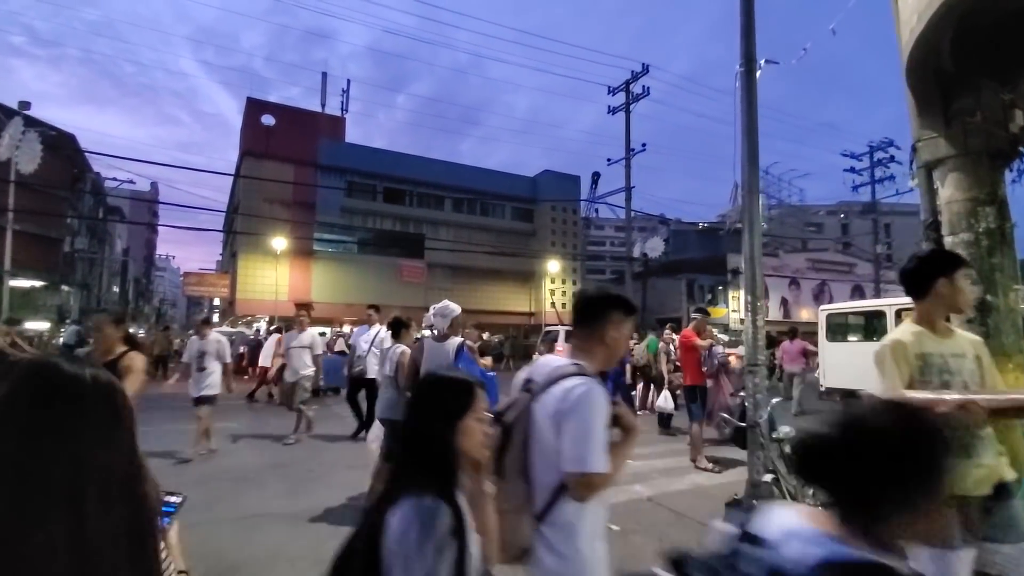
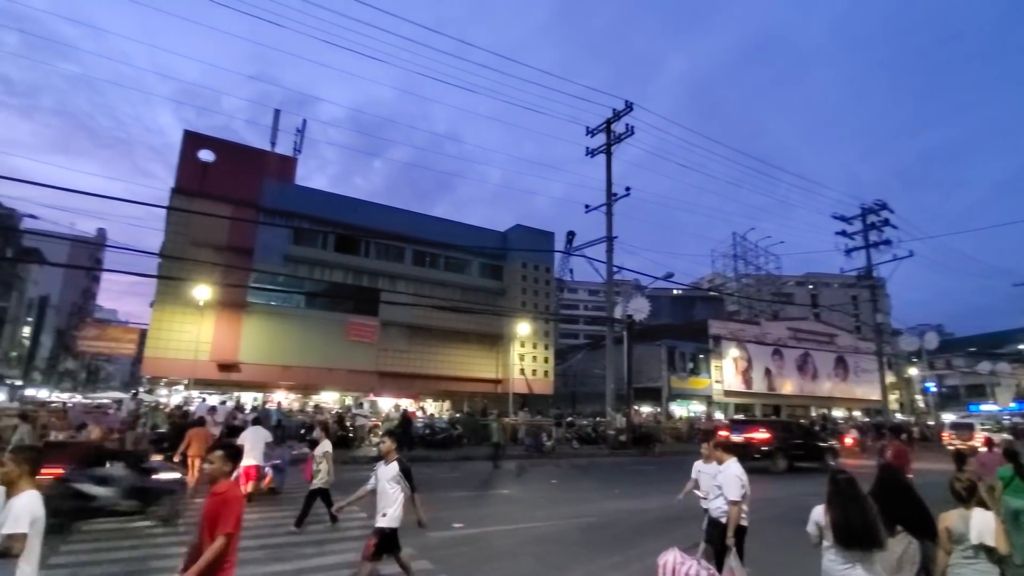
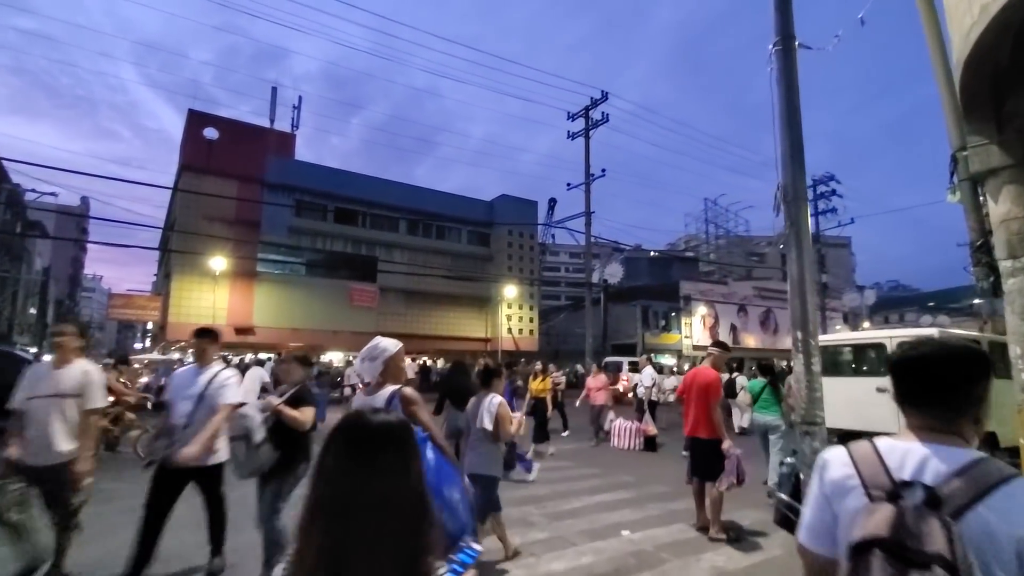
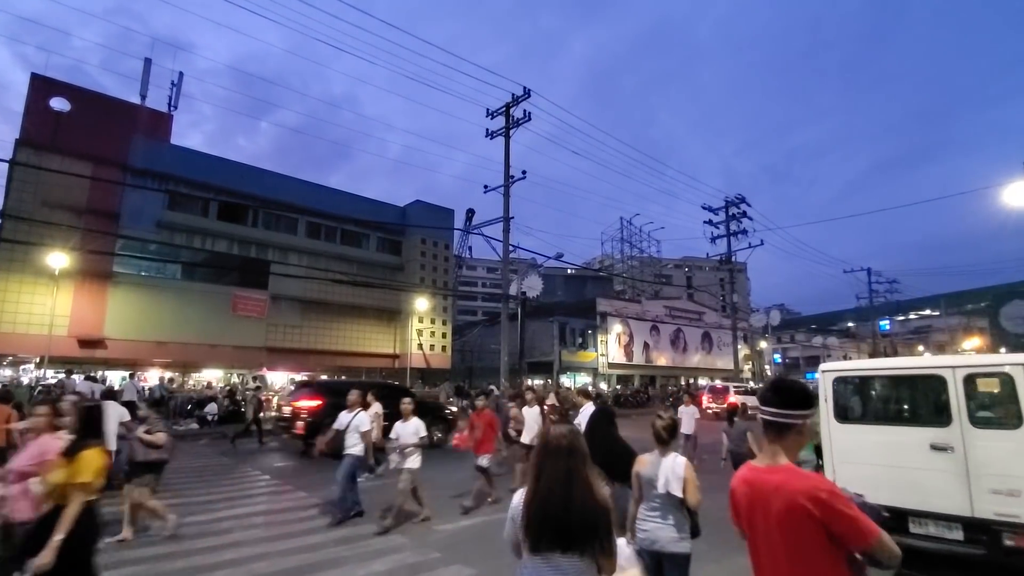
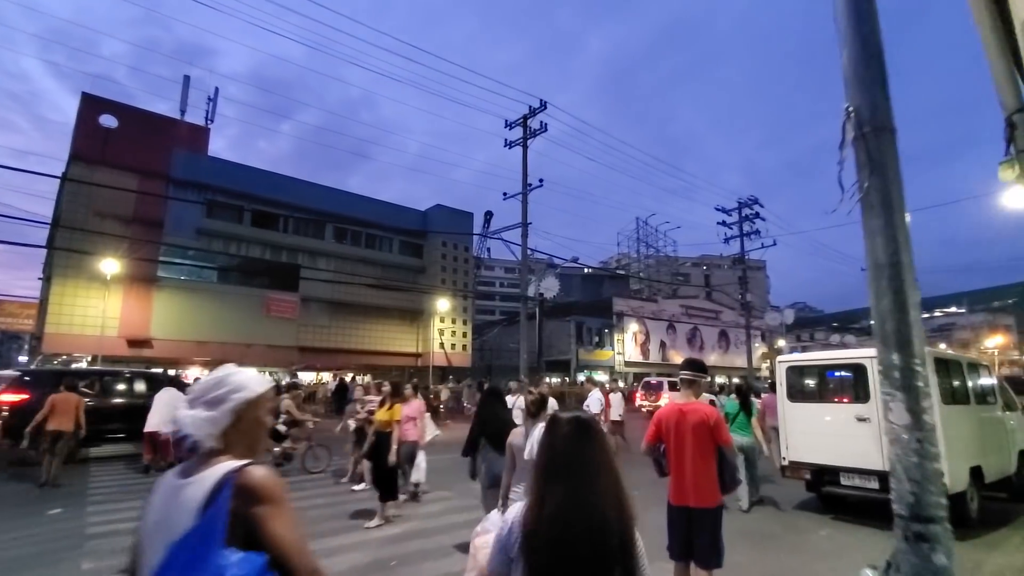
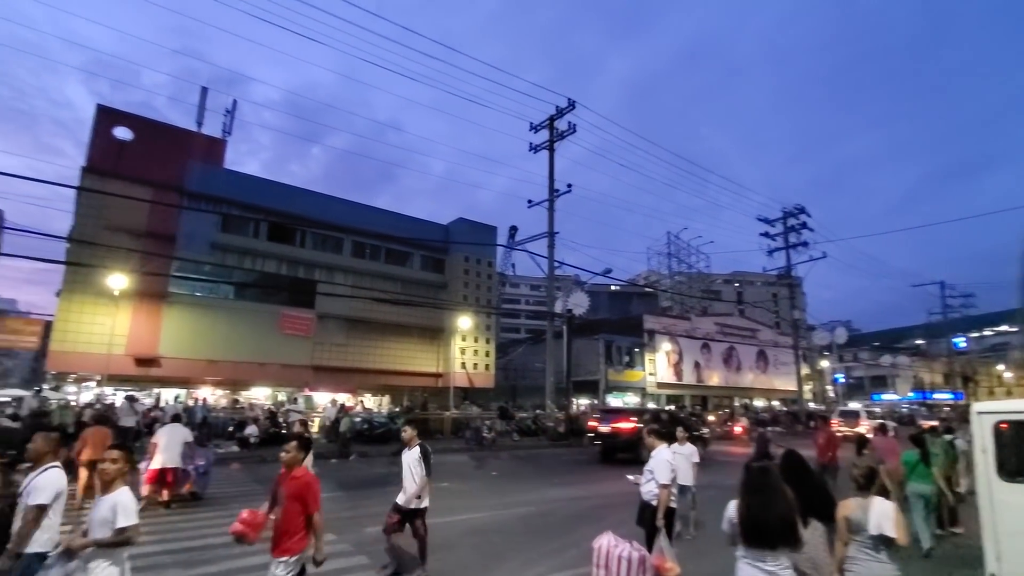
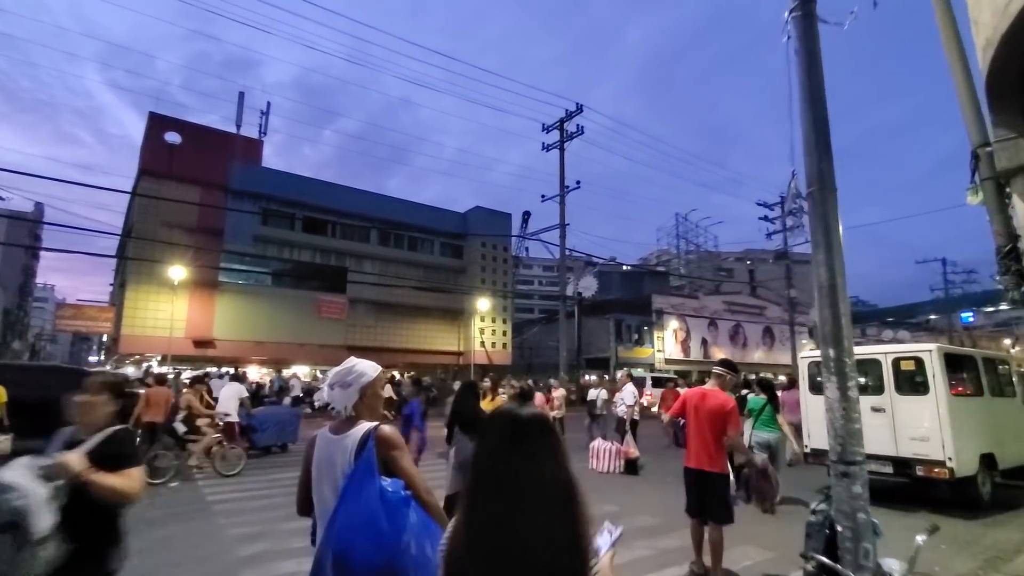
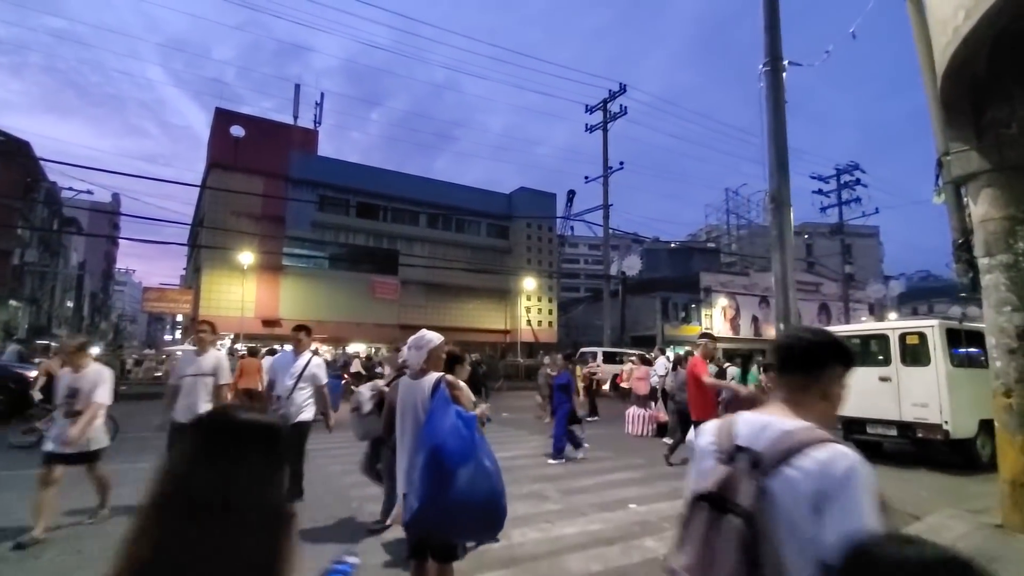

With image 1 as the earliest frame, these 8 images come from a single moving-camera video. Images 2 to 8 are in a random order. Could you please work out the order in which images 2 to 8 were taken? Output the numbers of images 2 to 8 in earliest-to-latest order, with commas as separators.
8, 3, 7, 5, 4, 6, 2
